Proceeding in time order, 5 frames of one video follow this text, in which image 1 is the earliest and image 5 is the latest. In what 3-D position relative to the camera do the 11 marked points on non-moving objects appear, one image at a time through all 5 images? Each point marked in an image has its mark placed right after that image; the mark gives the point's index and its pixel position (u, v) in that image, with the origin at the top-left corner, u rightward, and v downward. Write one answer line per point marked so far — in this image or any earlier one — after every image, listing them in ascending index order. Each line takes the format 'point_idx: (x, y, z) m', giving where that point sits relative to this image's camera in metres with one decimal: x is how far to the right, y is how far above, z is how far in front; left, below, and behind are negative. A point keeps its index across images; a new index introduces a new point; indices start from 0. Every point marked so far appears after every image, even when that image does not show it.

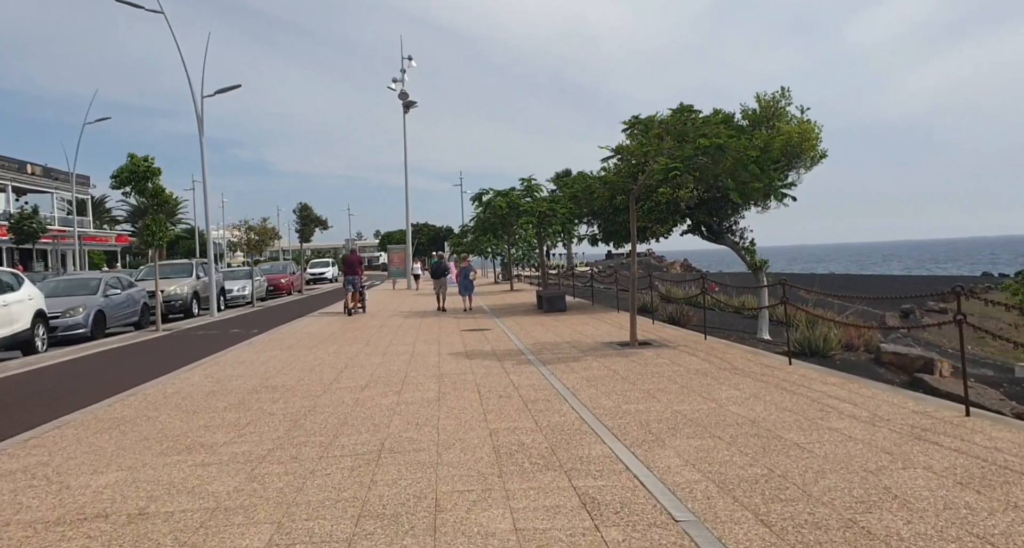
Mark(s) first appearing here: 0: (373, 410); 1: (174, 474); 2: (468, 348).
0: (-1.6, -1.5, +7.0) m
1: (-2.6, -1.5, +4.8) m
2: (-0.9, -1.4, +11.9) m
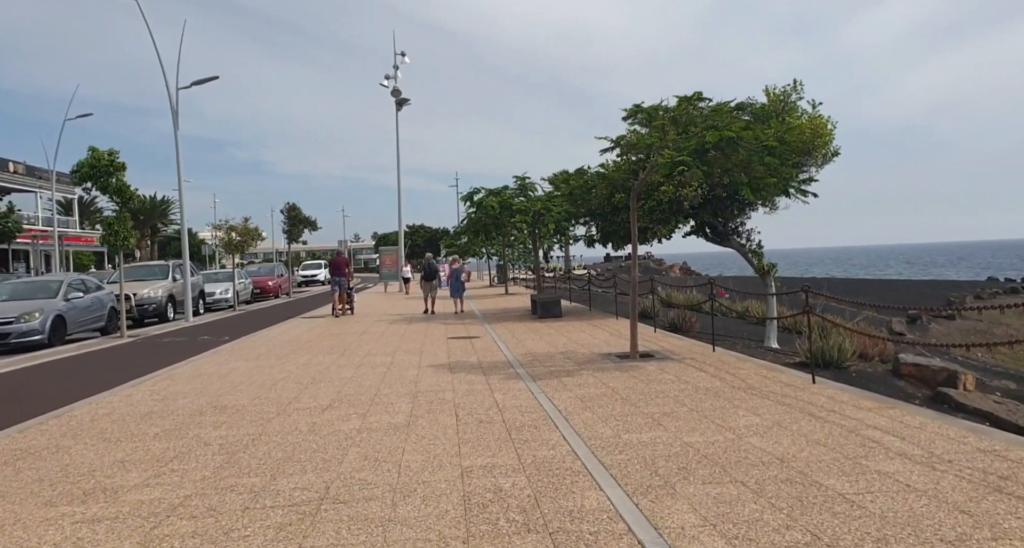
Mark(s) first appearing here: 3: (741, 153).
0: (-1.7, -1.6, +5.9) m
1: (-2.8, -1.6, +3.8) m
2: (-1.0, -1.5, +10.8) m
3: (+3.5, +1.9, +9.5) m
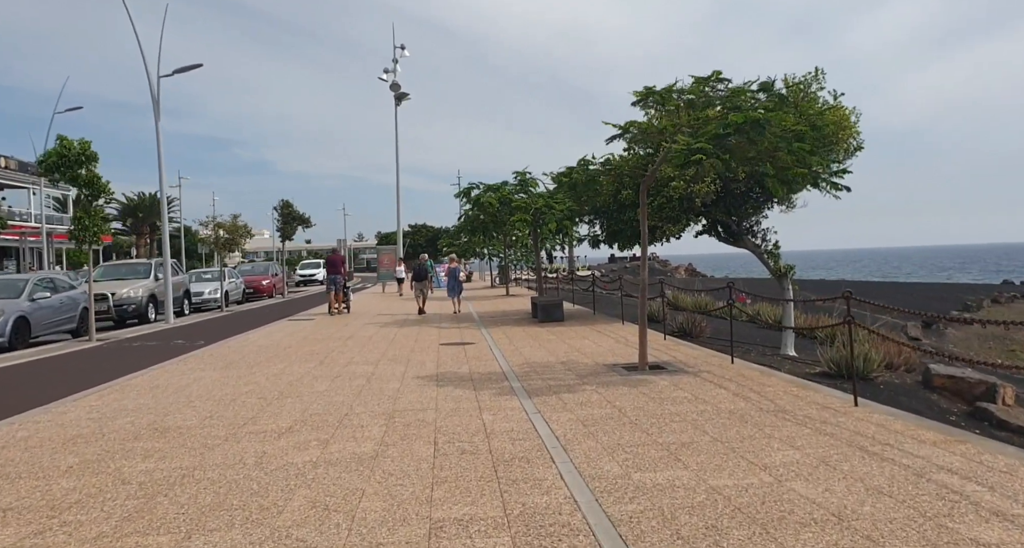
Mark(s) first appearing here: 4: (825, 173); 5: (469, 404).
0: (-1.8, -1.6, +4.9) m
1: (-2.9, -1.6, +2.7) m
2: (-1.1, -1.5, +9.8) m
3: (+3.4, +1.8, +8.4) m
4: (+4.7, +1.5, +9.3) m
5: (-0.5, -1.5, +7.5) m
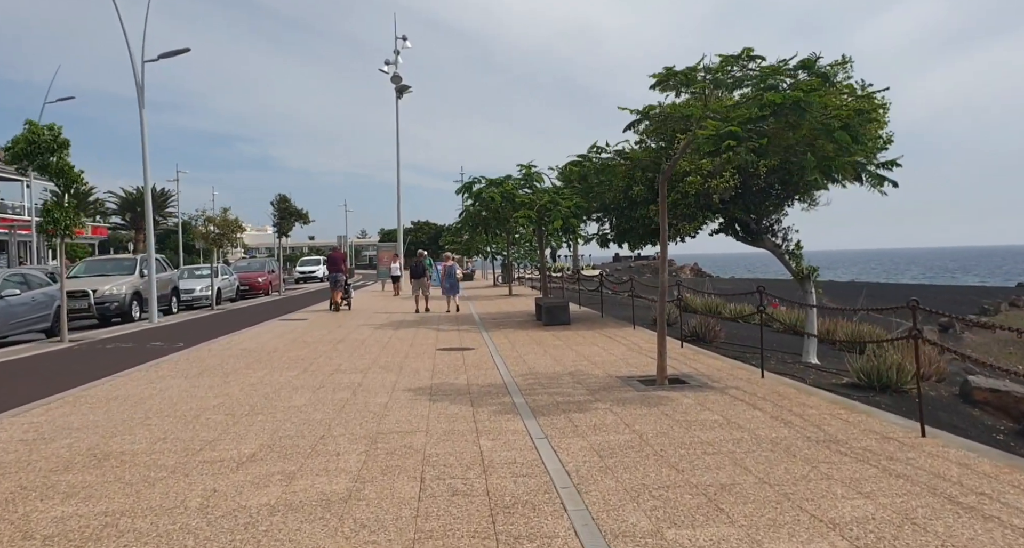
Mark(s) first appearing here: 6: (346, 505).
0: (-1.8, -1.6, +3.9) m
1: (-2.9, -1.6, +1.8) m
2: (-1.1, -1.5, +8.8) m
3: (+3.5, +1.8, +7.4) m
4: (+4.8, +1.5, +8.3) m
5: (-0.5, -1.6, +6.5) m
6: (-1.1, -1.6, +4.3) m
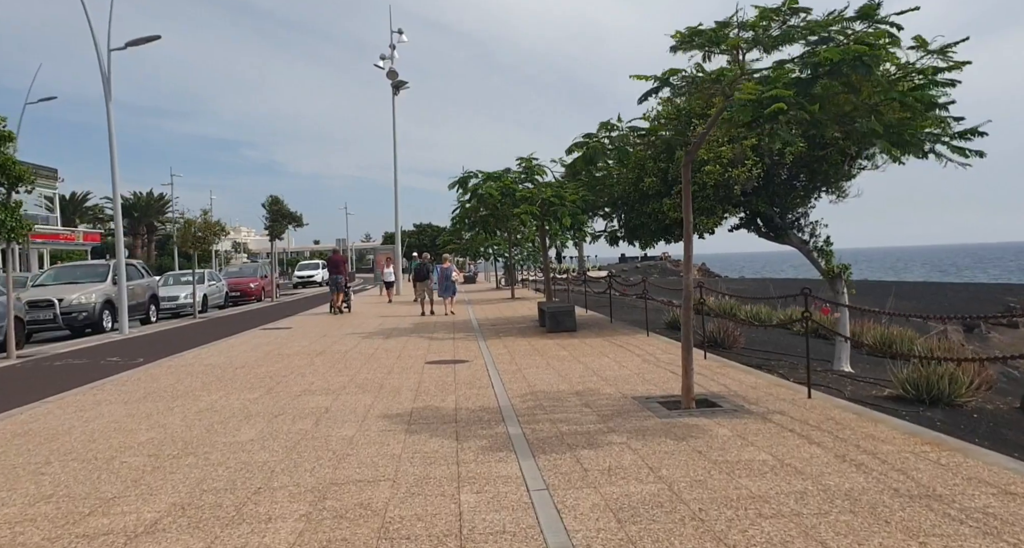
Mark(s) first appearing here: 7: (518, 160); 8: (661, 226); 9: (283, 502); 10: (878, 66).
0: (-1.9, -1.6, +2.5) m
1: (-3.0, -1.6, +0.4) m
2: (-1.1, -1.5, +7.4) m
3: (+3.4, +1.8, +6.0) m
4: (+4.7, +1.5, +6.9) m
5: (-0.5, -1.6, +5.1) m
6: (-1.2, -1.6, +2.9) m
7: (+0.2, +3.0, +16.5) m
8: (+3.2, +1.0, +13.6) m
9: (-1.6, -1.6, +4.4) m
10: (+3.3, +1.9, +5.8) m
